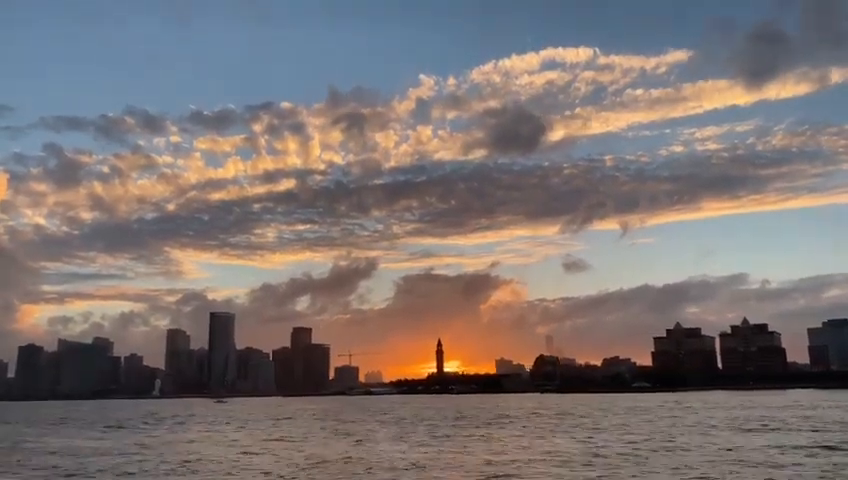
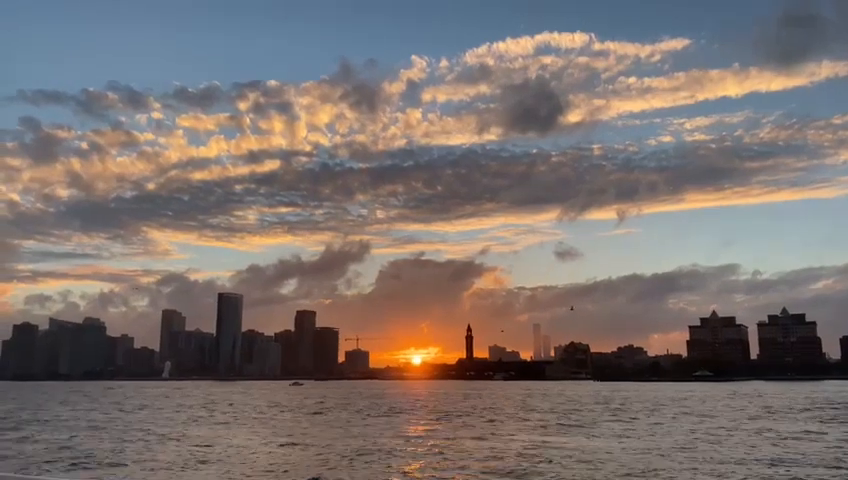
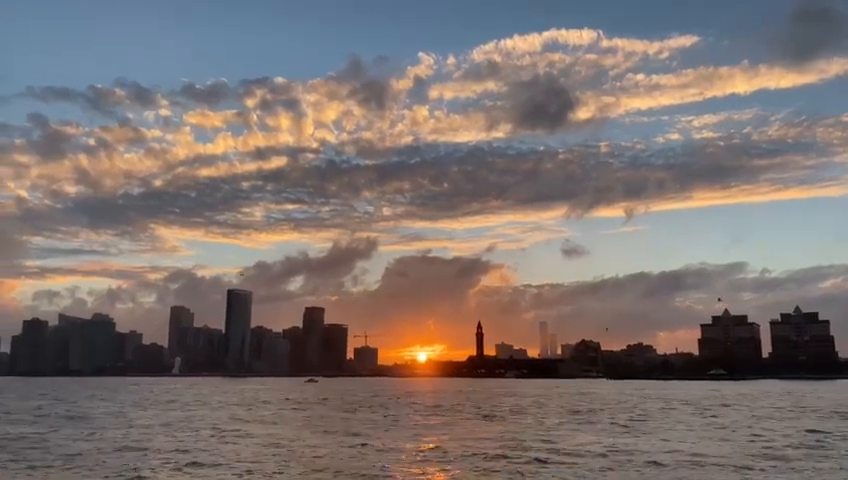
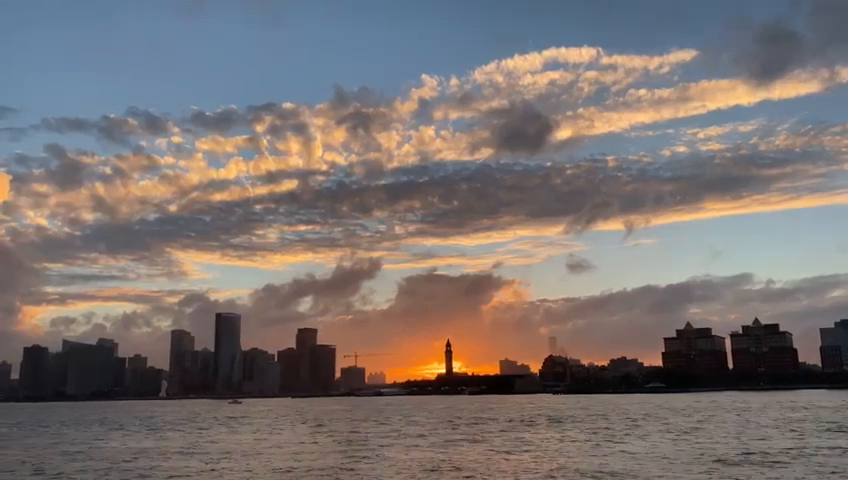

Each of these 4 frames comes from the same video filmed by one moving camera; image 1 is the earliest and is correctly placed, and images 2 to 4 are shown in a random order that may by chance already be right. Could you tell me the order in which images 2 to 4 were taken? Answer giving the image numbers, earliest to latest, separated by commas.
4, 2, 3
